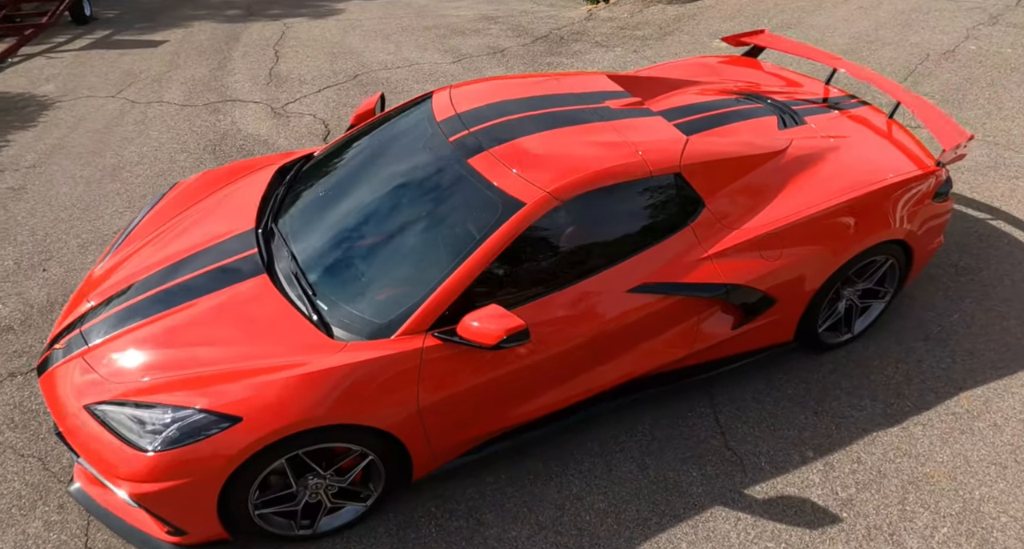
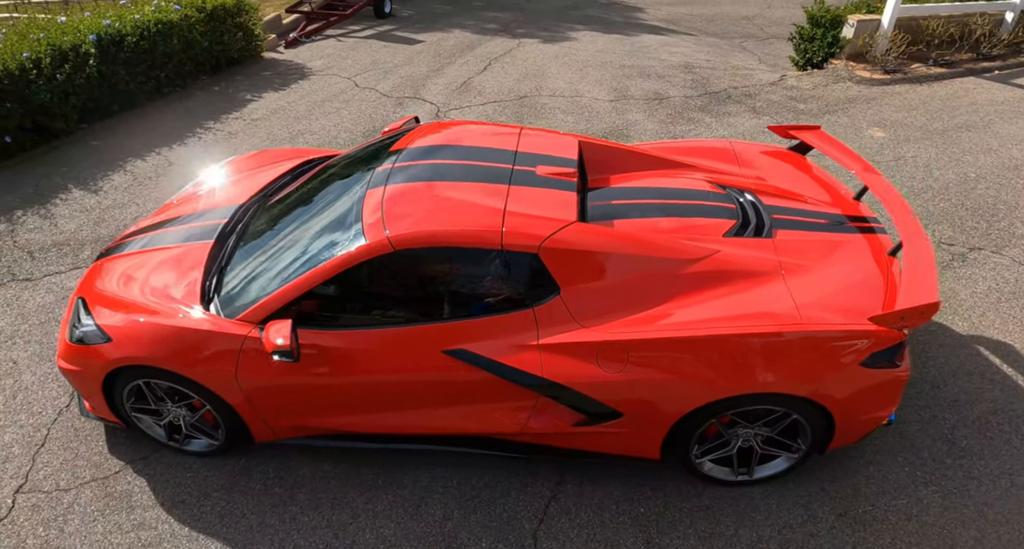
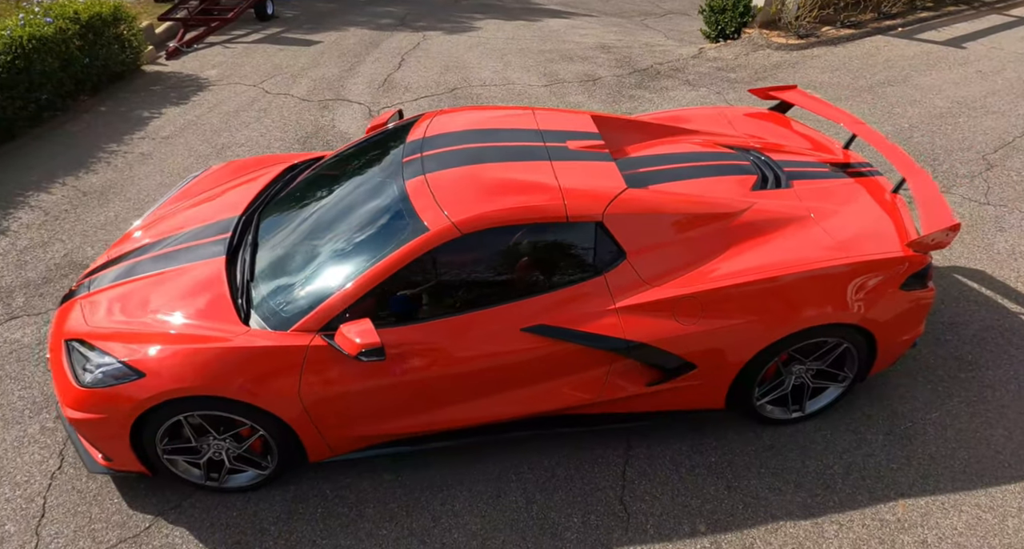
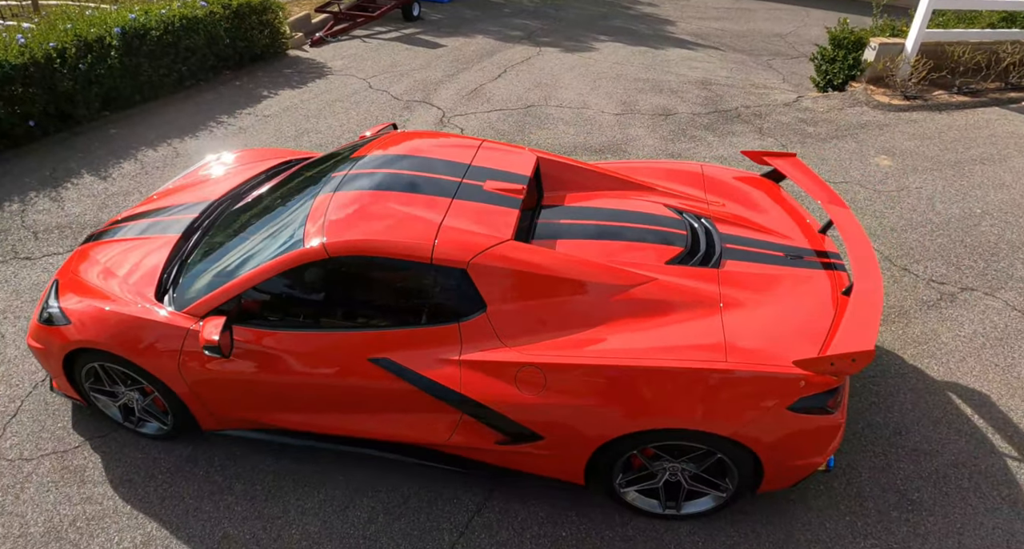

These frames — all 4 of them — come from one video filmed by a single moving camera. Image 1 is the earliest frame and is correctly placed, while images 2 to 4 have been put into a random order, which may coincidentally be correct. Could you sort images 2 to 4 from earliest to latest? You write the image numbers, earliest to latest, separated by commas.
3, 2, 4
